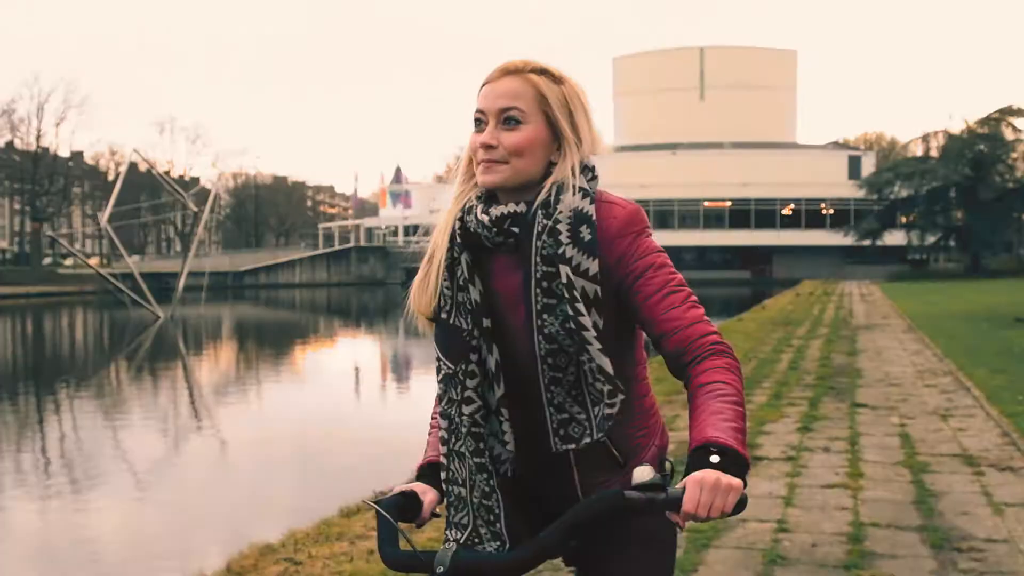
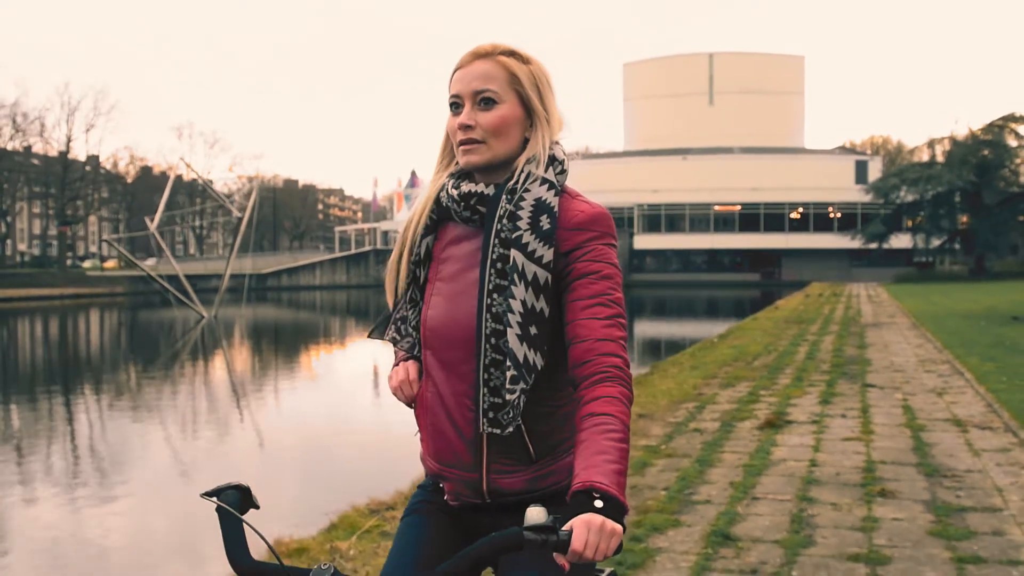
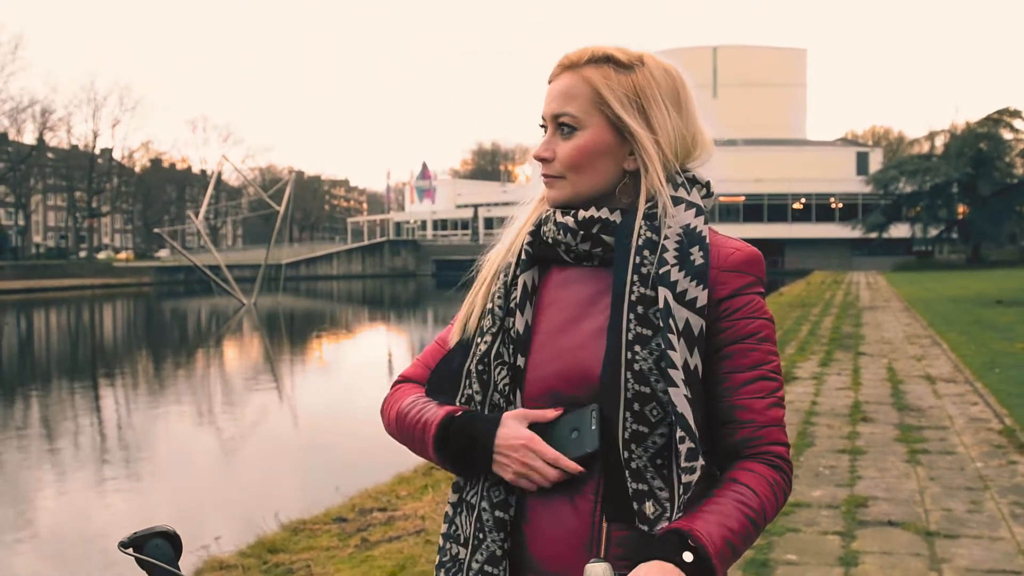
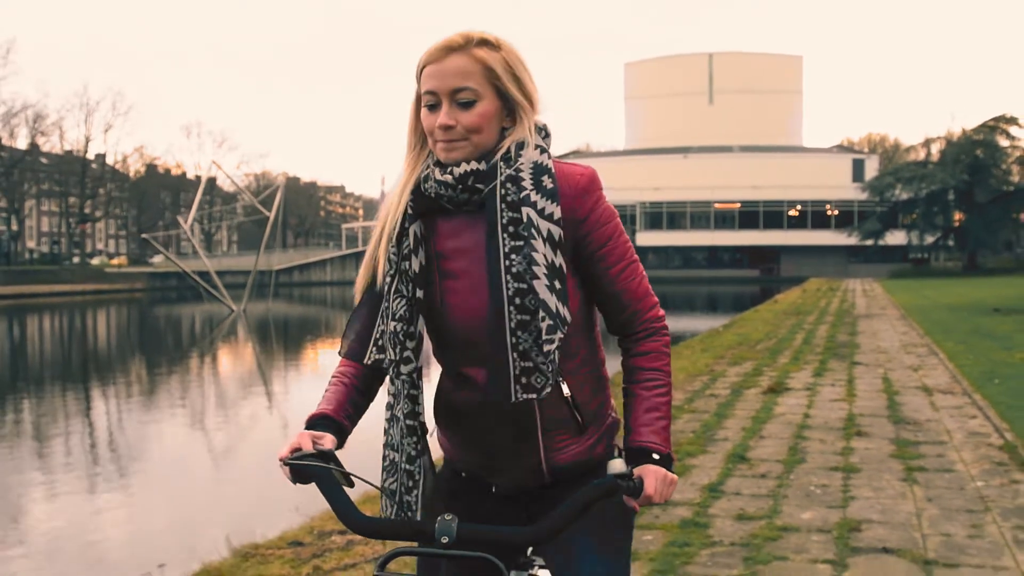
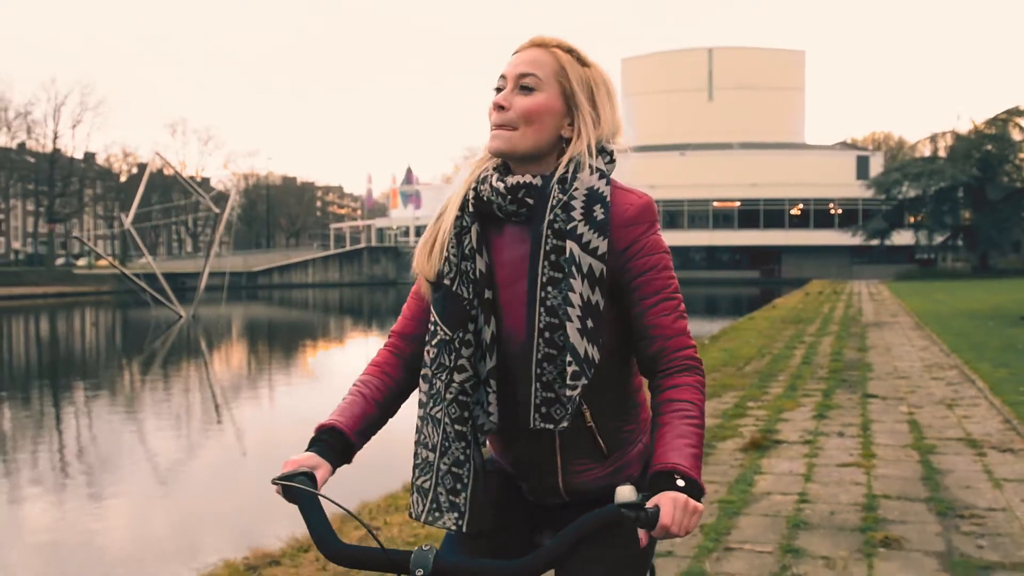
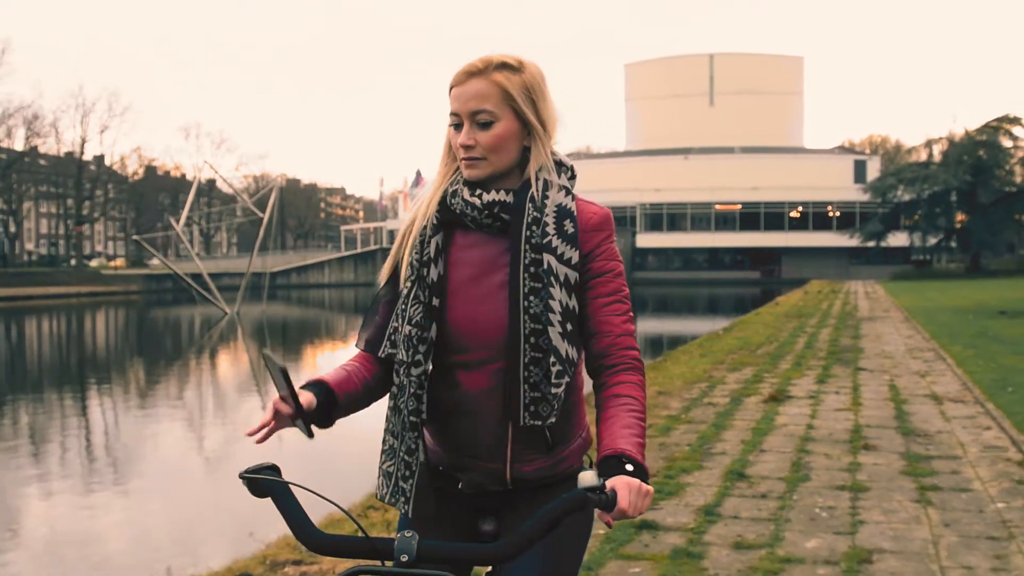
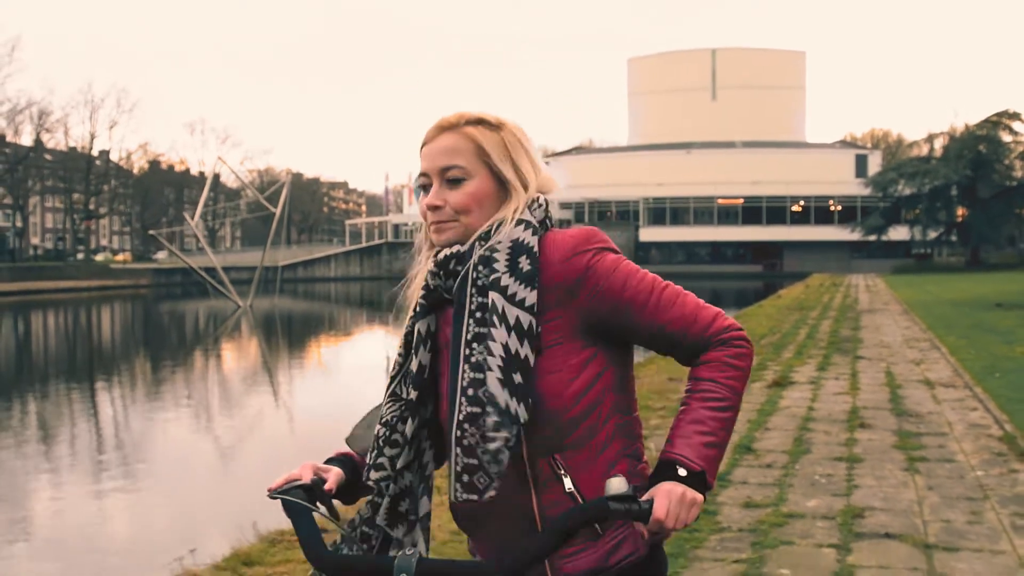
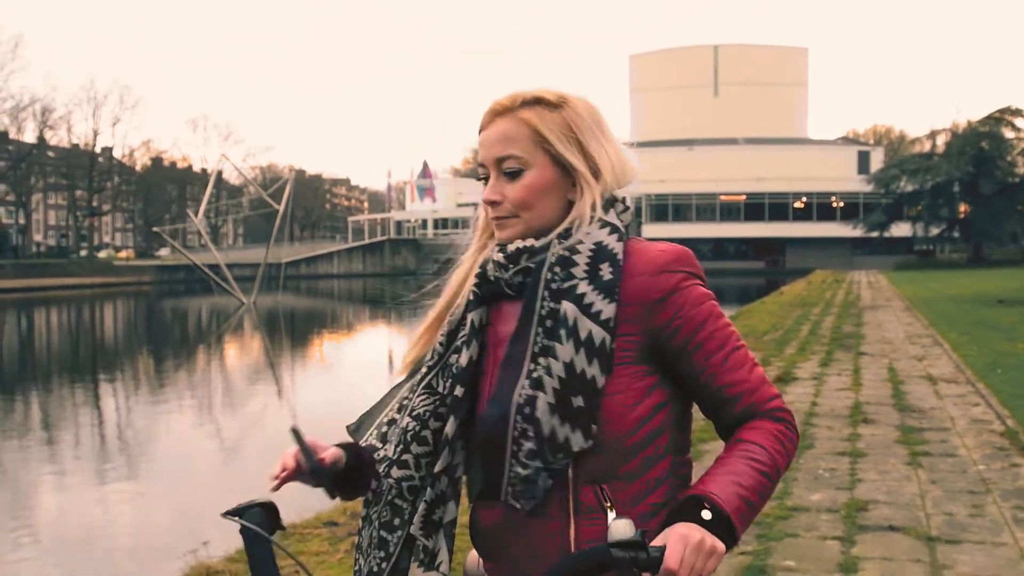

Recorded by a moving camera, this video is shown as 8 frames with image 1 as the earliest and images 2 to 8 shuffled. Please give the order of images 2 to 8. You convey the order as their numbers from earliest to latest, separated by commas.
5, 2, 6, 4, 7, 8, 3
